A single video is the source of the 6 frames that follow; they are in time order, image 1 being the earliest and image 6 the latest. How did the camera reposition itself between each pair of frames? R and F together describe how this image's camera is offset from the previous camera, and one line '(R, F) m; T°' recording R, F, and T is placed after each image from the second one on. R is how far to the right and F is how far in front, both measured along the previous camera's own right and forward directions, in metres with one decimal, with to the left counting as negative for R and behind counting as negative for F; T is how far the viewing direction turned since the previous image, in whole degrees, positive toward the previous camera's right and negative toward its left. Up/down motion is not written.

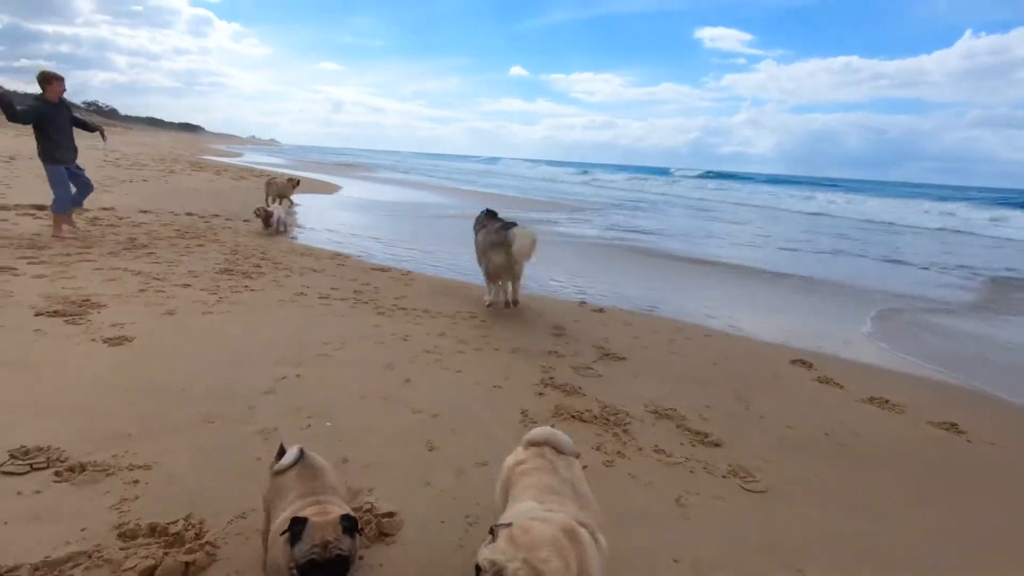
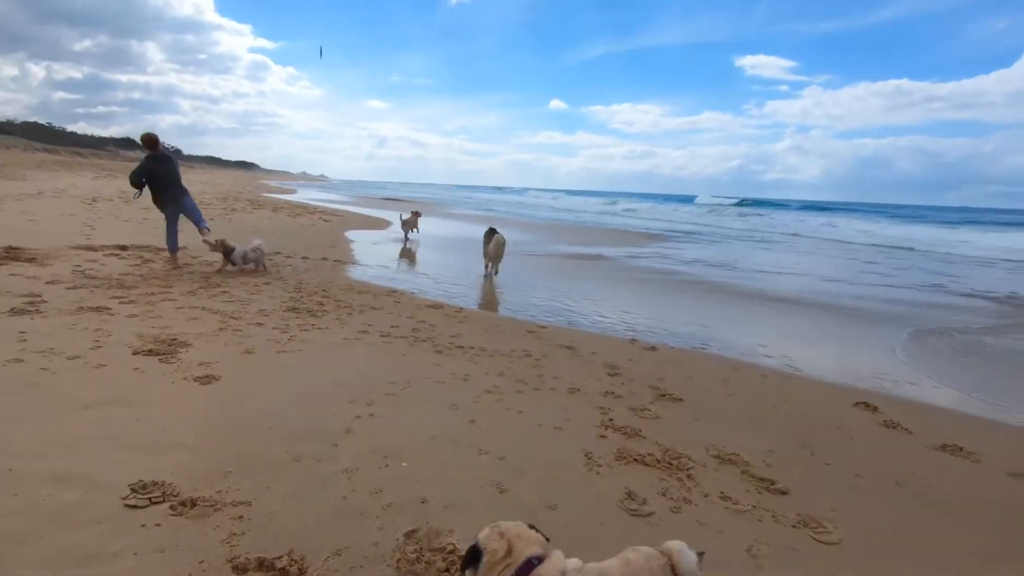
(-0.1, -0.1) m; -4°
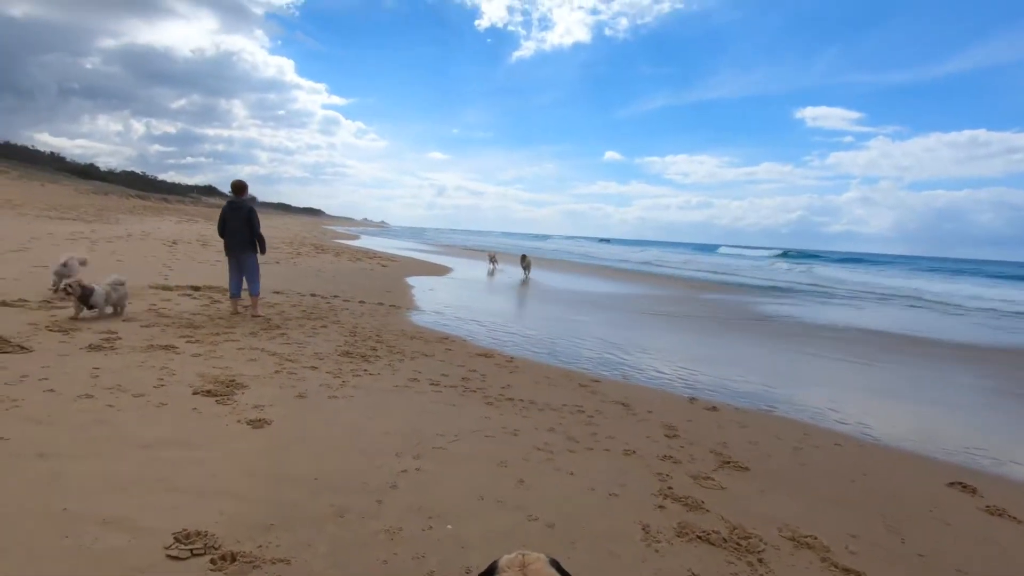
(0.0, +0.1) m; -6°
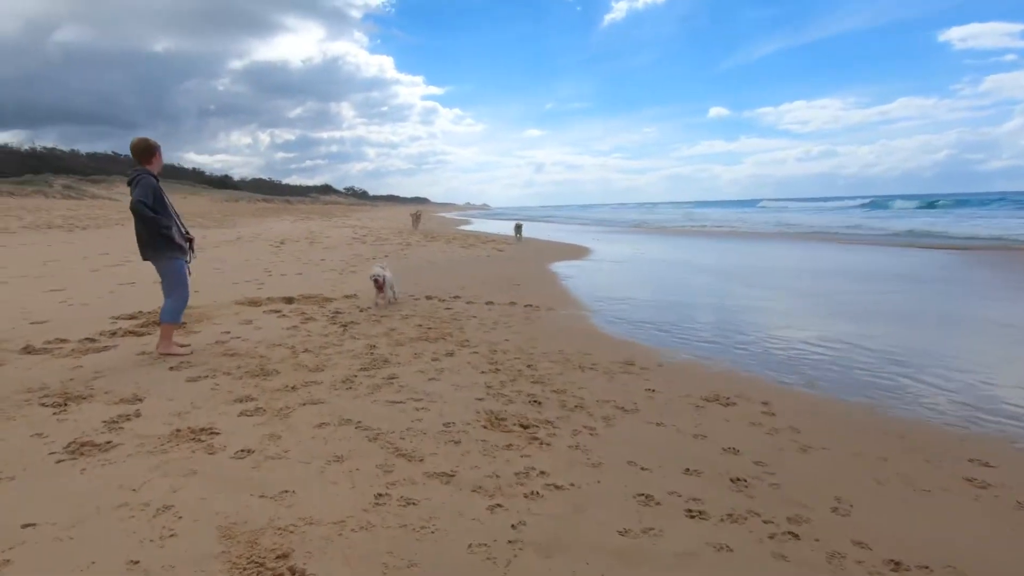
(-1.0, +2.6) m; -11°
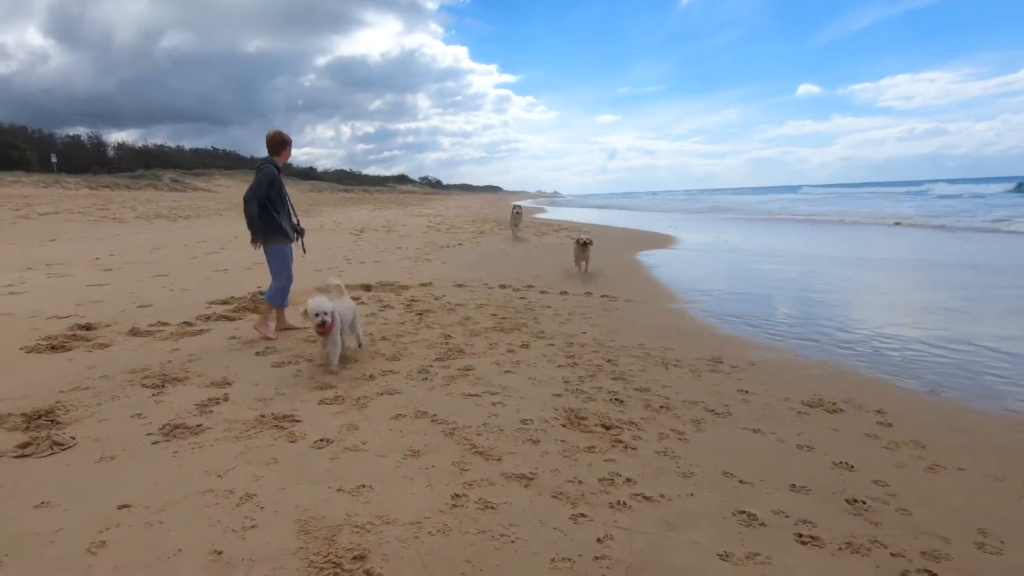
(-0.1, +0.2) m; -8°
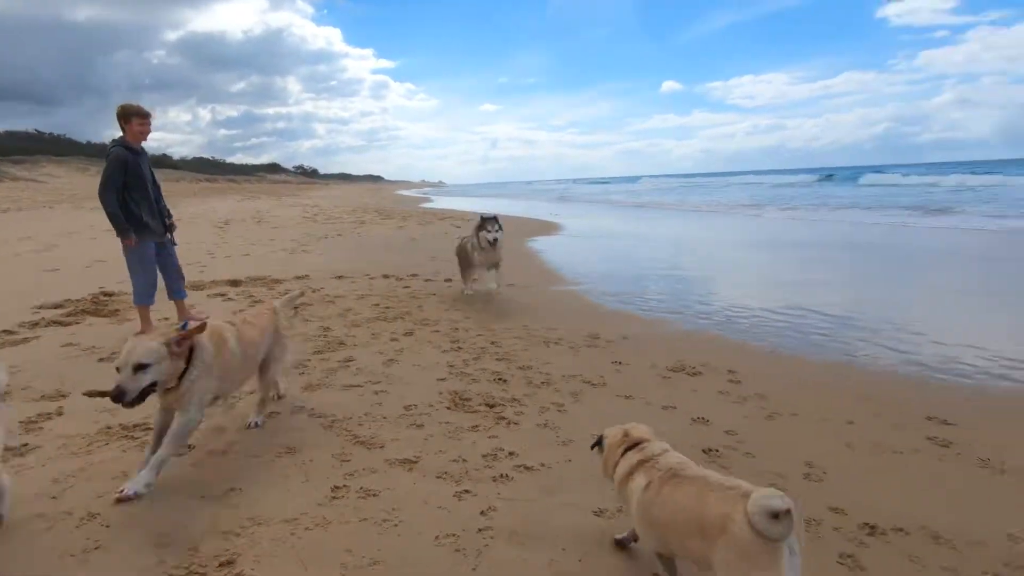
(+0.1, 0.0) m; +12°
